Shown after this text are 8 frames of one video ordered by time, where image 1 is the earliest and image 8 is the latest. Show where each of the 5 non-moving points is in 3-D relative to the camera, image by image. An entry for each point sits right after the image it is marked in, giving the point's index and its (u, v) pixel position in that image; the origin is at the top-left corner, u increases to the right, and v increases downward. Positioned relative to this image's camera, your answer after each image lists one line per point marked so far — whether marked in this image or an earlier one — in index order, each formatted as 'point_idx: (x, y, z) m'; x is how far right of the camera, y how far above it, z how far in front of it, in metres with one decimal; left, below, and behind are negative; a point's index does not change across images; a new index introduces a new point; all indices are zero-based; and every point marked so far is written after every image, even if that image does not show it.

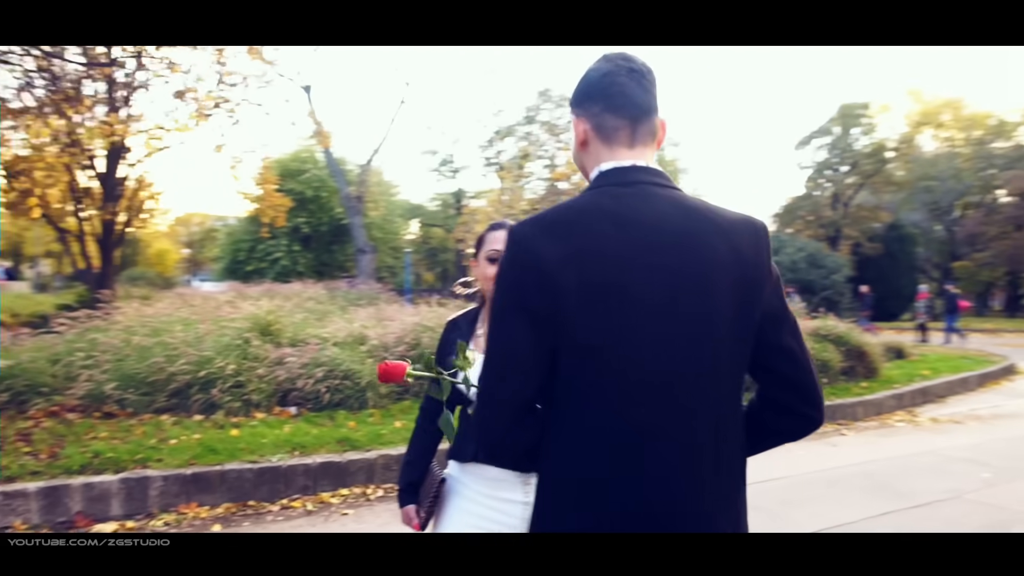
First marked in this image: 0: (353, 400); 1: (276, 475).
0: (-1.3, -0.9, +6.8) m
1: (-1.5, -1.2, +5.0) m
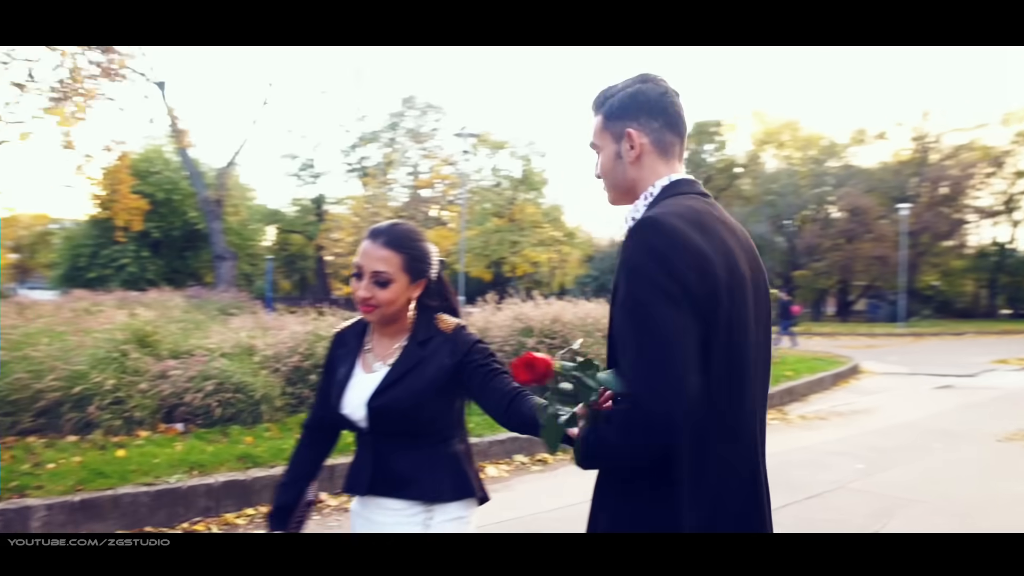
0: (-2.1, -1.0, +6.5) m
1: (-2.0, -1.2, +4.7) m
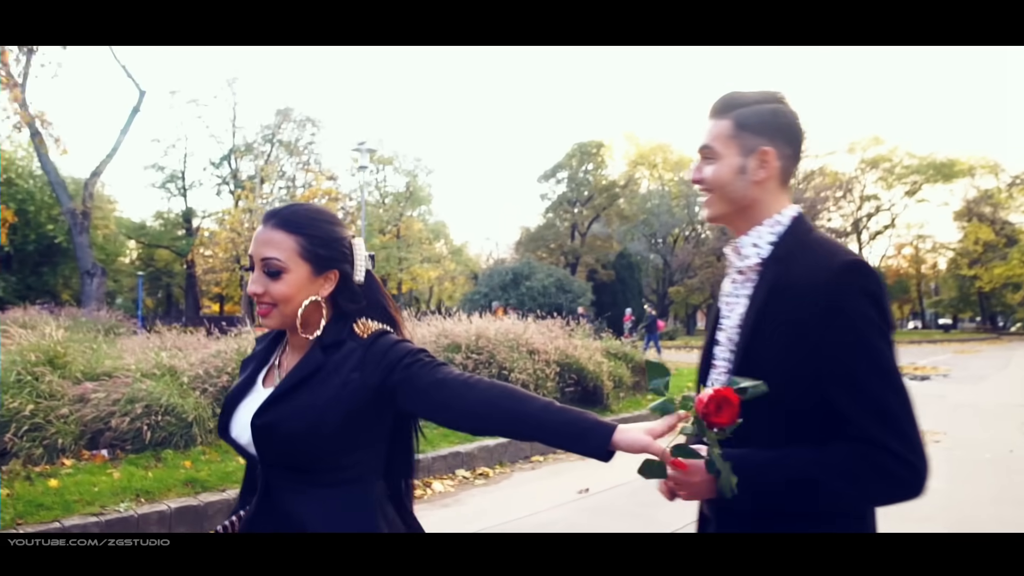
0: (-2.6, -1.2, +6.2) m
1: (-2.1, -1.3, +4.4) m
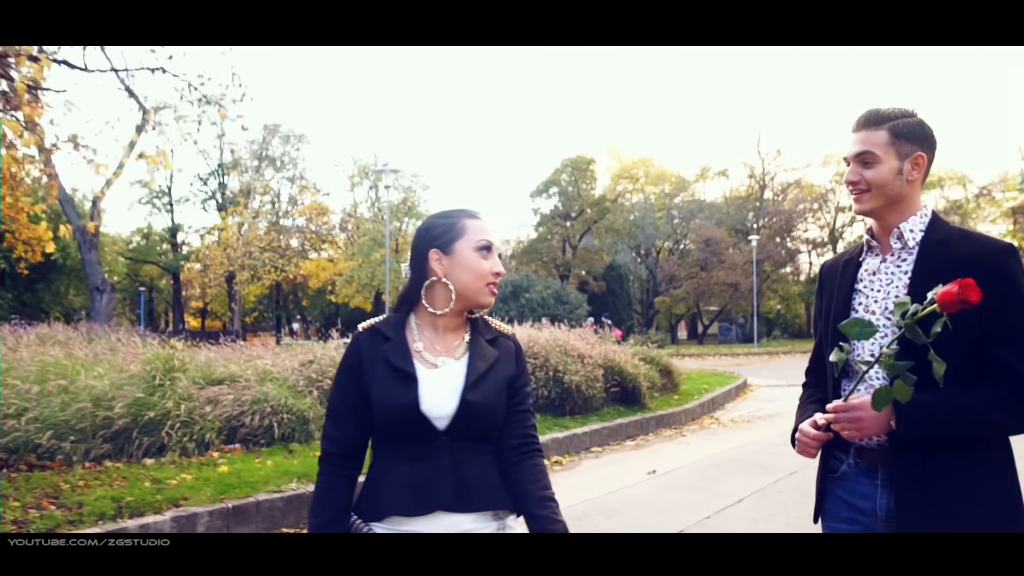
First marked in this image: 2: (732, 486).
0: (-1.9, -1.3, +7.1) m
1: (-1.4, -1.4, +5.3) m
2: (+1.8, -1.6, +6.6) m
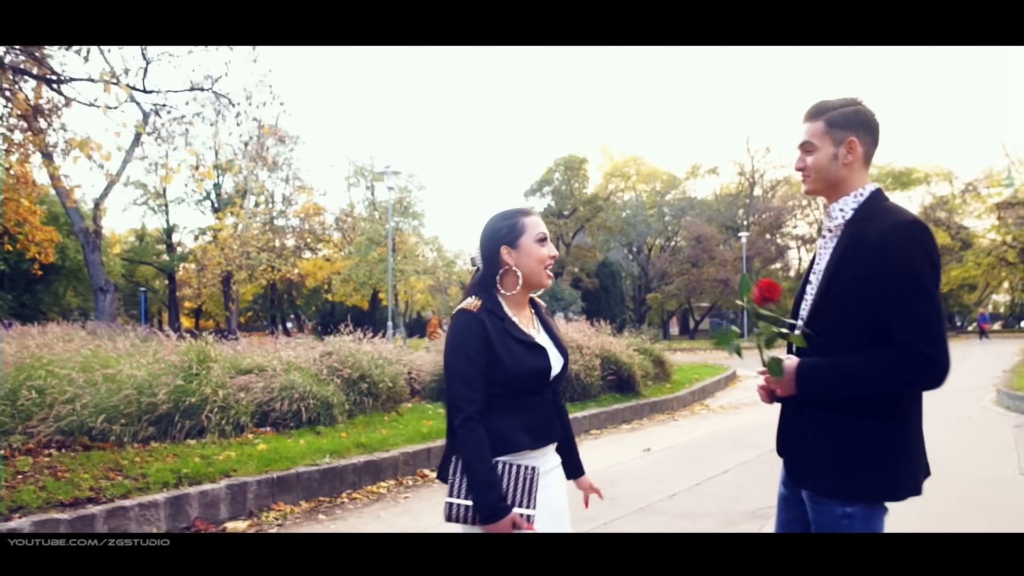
0: (-1.8, -1.2, +7.7) m
1: (-1.3, -1.4, +6.0) m
2: (+1.9, -1.6, +7.2) m
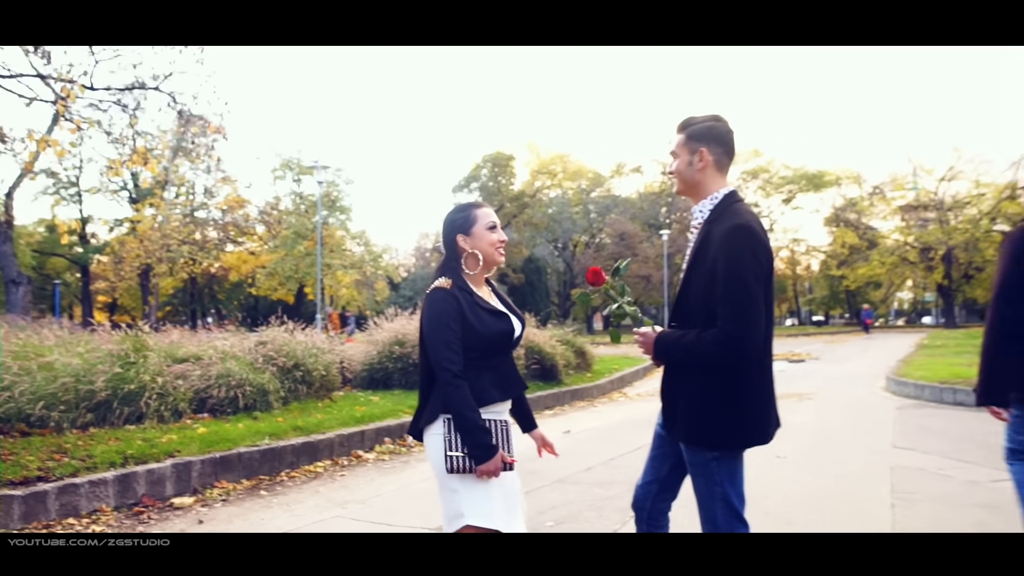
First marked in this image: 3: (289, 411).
0: (-2.6, -1.2, +8.0) m
1: (-1.9, -1.3, +6.3) m
2: (+1.2, -1.5, +7.9) m
3: (-2.2, -1.2, +8.0) m
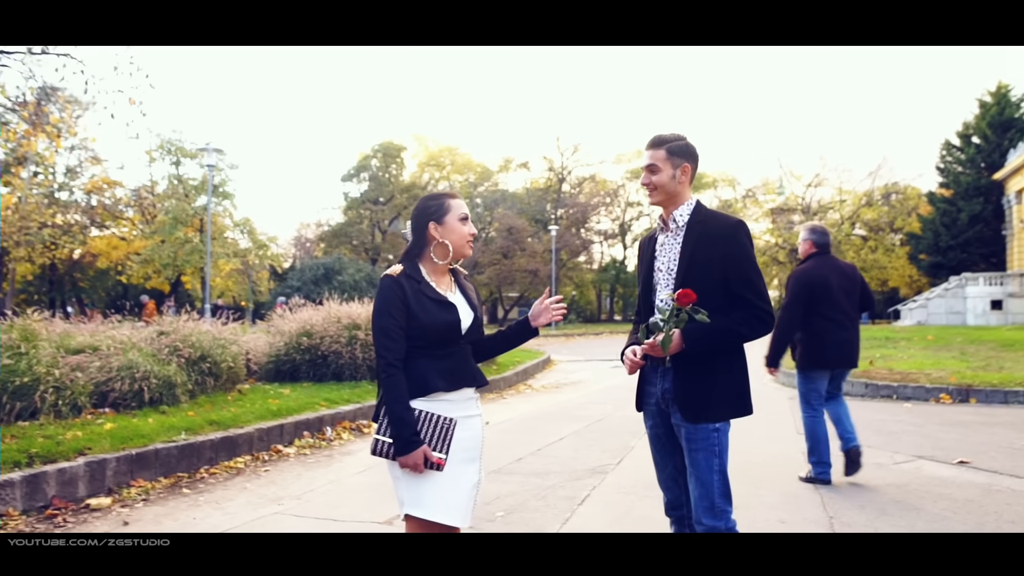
0: (-3.3, -1.0, +7.6) m
1: (-2.4, -1.2, +6.0) m
2: (+0.4, -1.4, +8.0) m
3: (-3.0, -1.1, +7.6) m
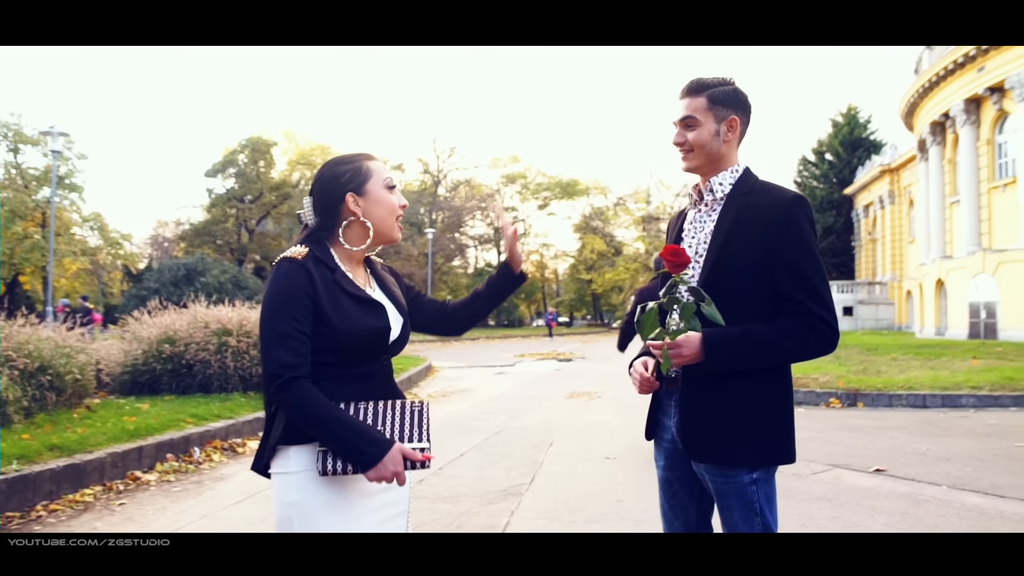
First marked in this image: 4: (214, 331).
0: (-4.1, -1.0, +6.4) m
1: (-3.0, -1.2, +4.9) m
2: (-0.6, -1.5, +7.3) m
3: (-3.9, -1.1, +6.4) m
4: (-3.4, -0.5, +9.2) m
